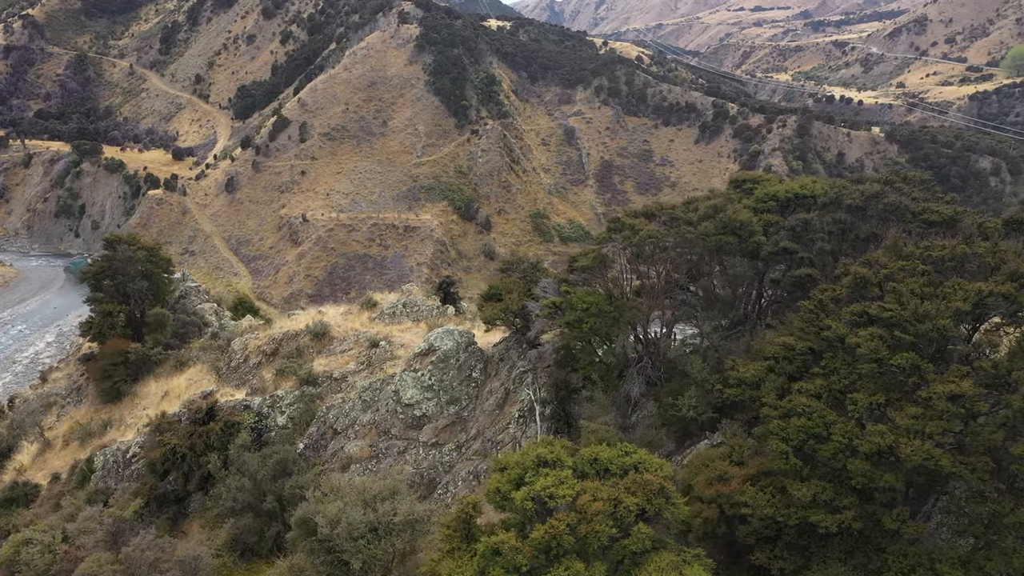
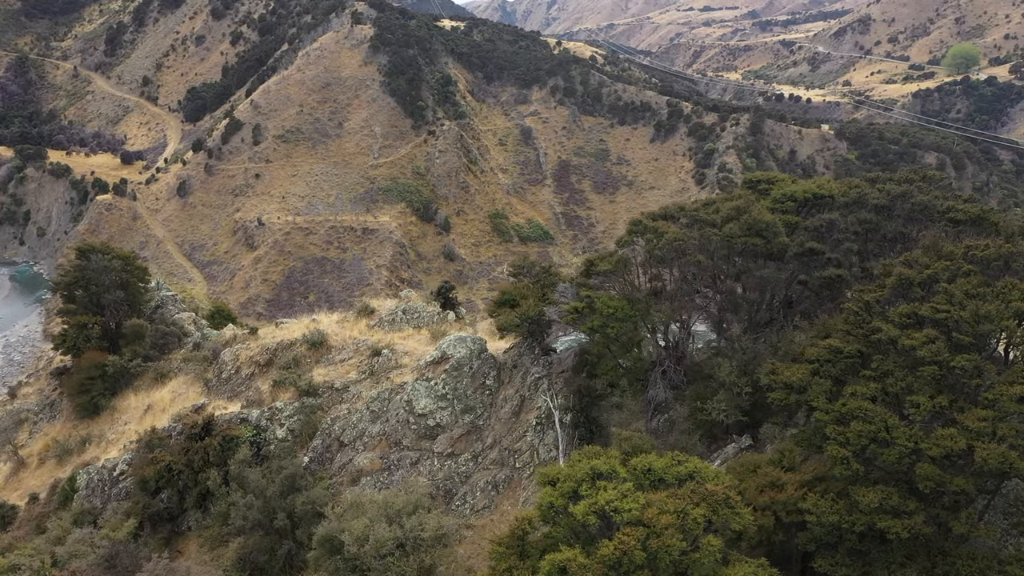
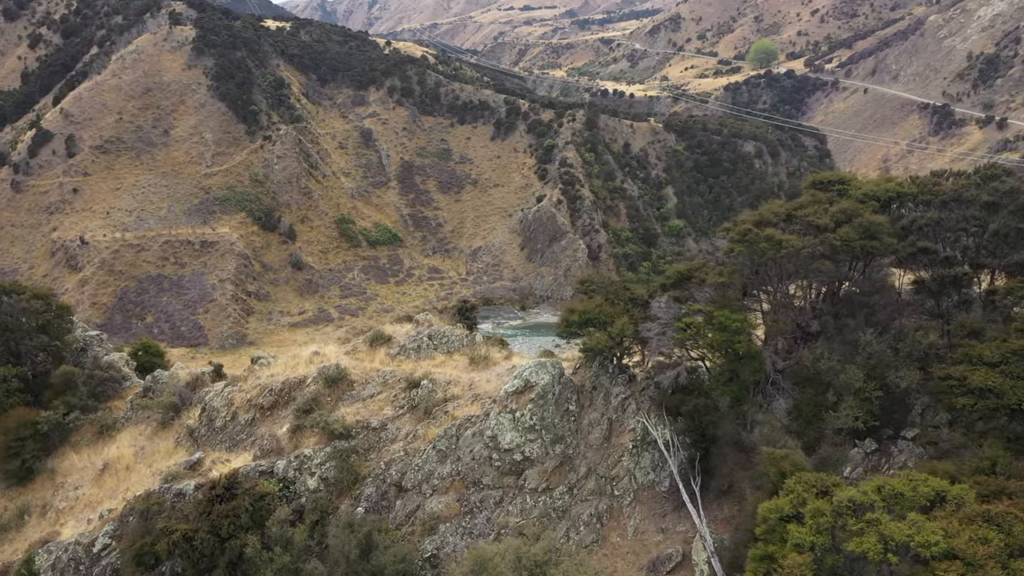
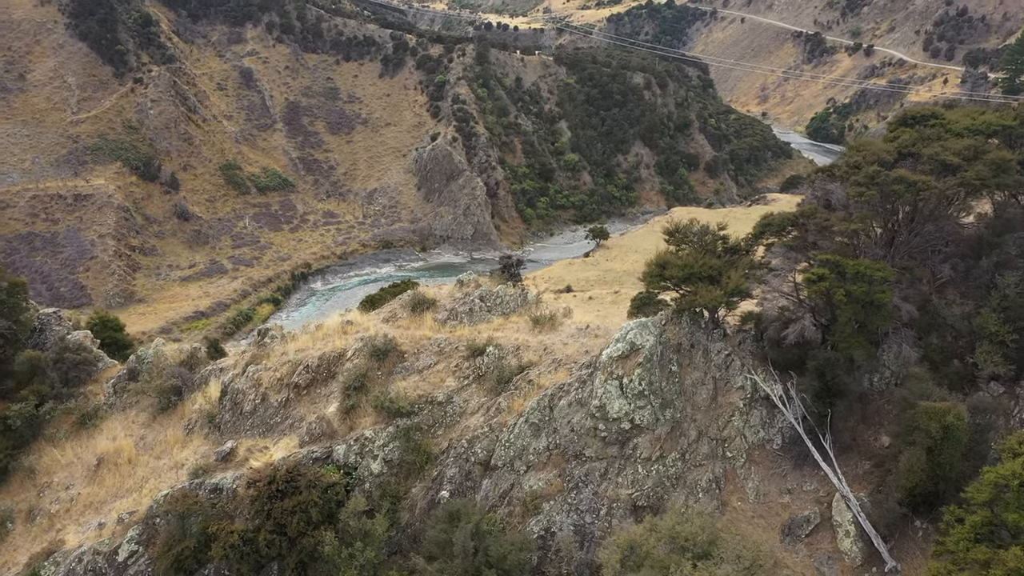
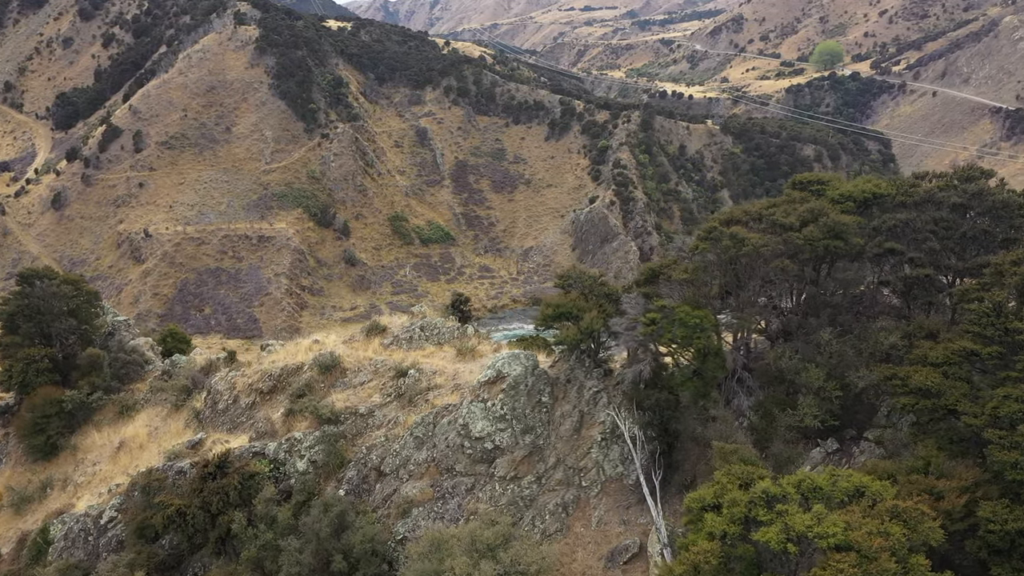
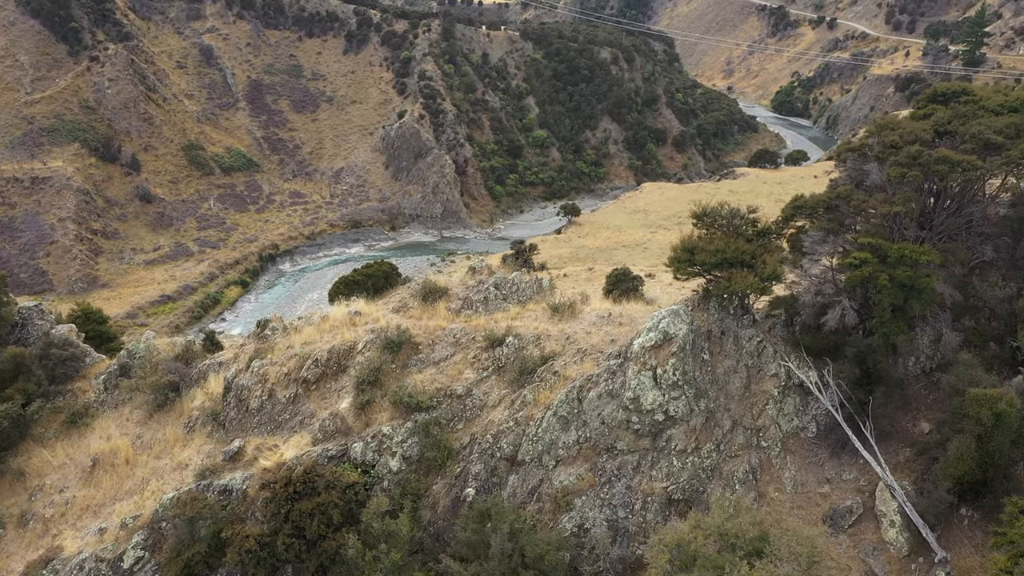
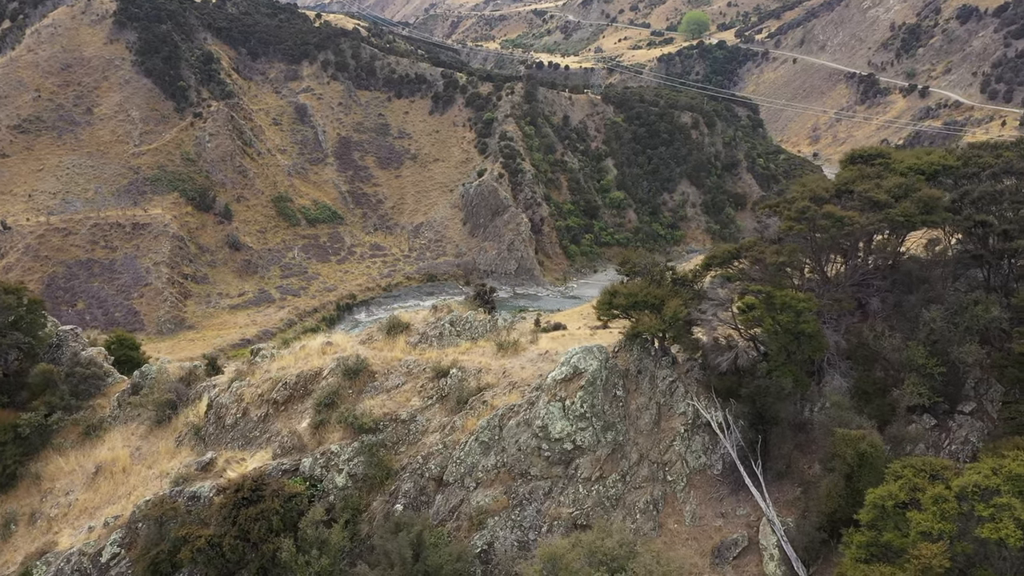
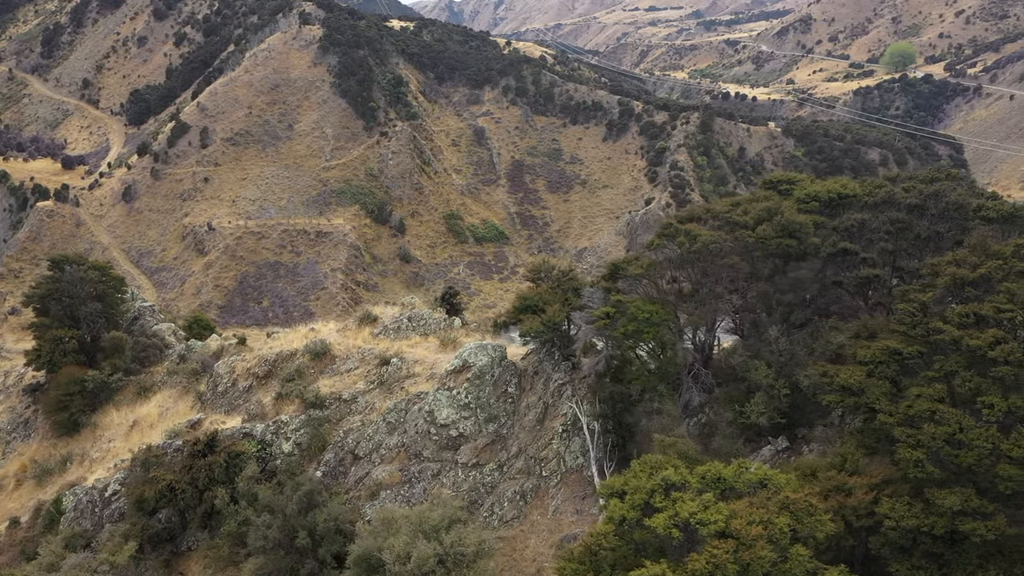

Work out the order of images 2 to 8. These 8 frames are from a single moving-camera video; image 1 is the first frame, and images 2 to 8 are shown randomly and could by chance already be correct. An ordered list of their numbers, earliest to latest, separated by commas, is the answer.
2, 8, 5, 3, 7, 4, 6
